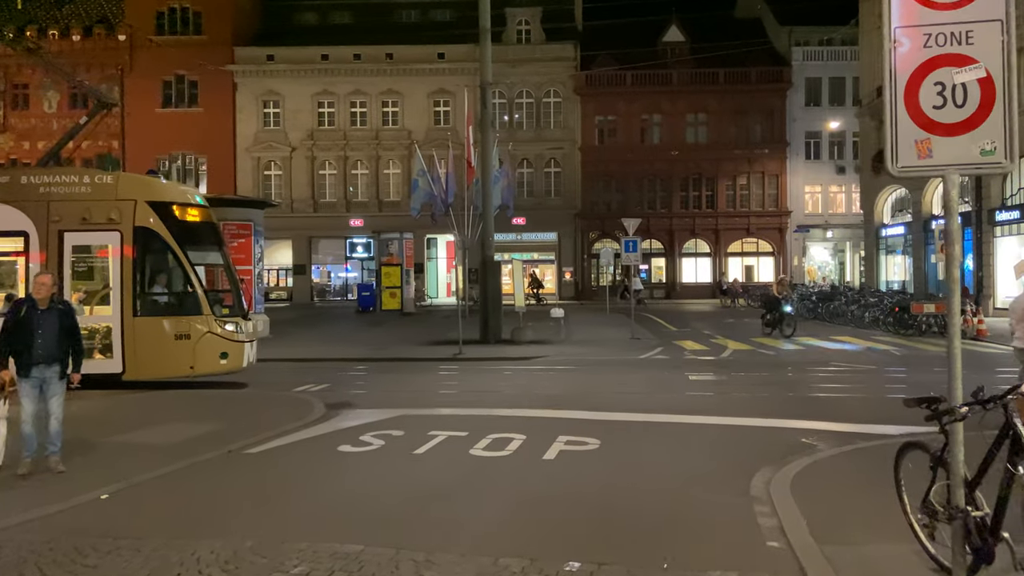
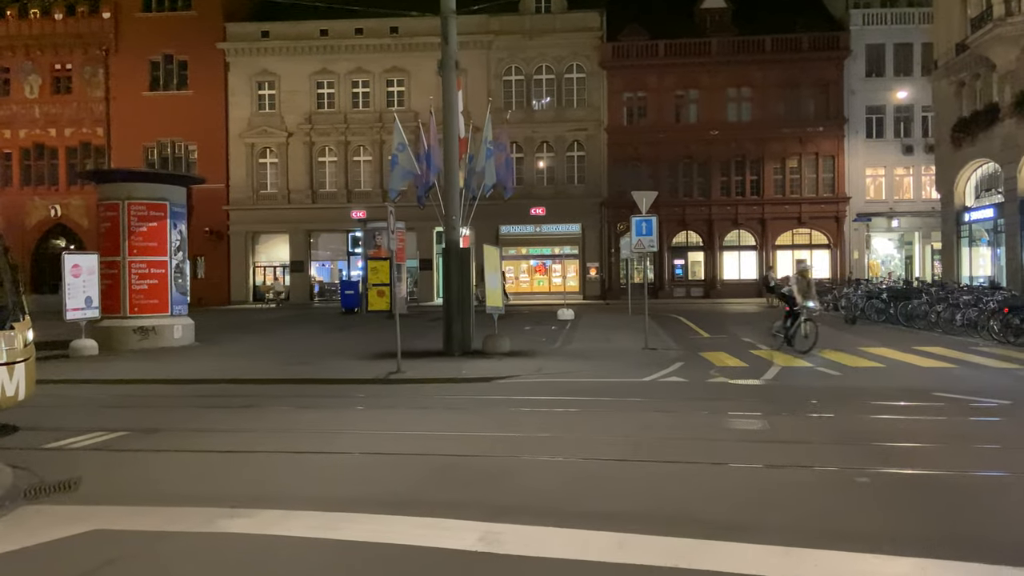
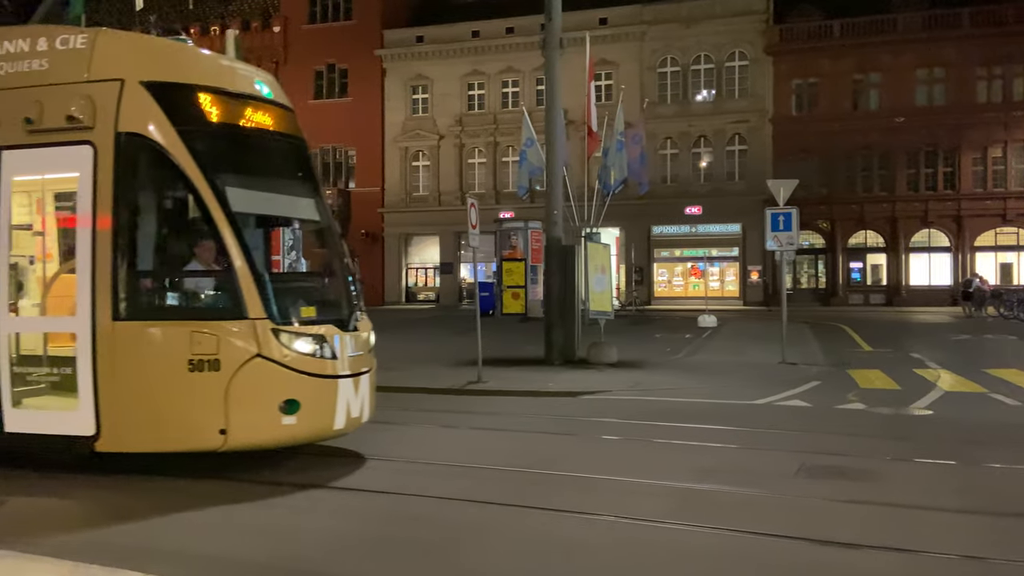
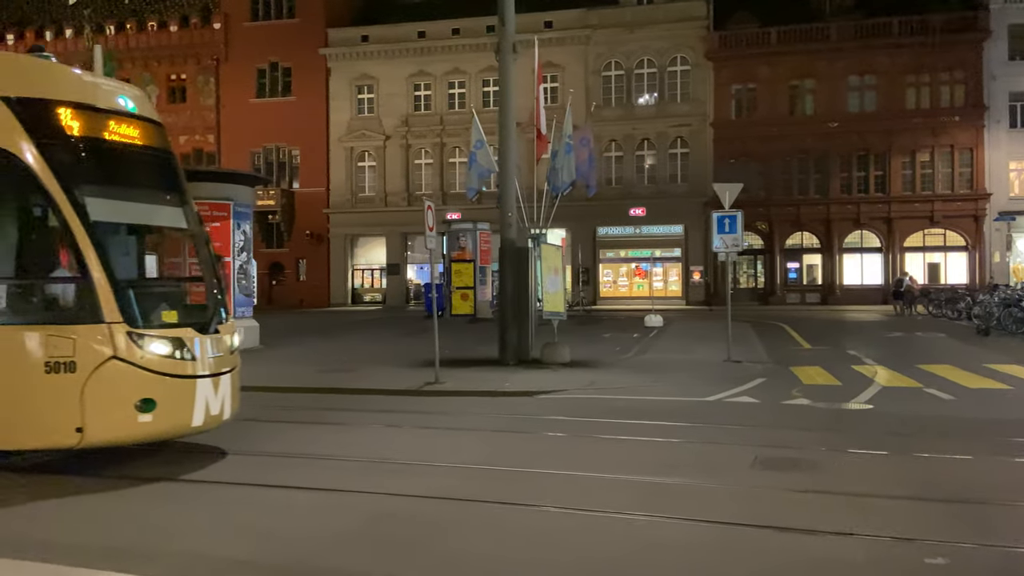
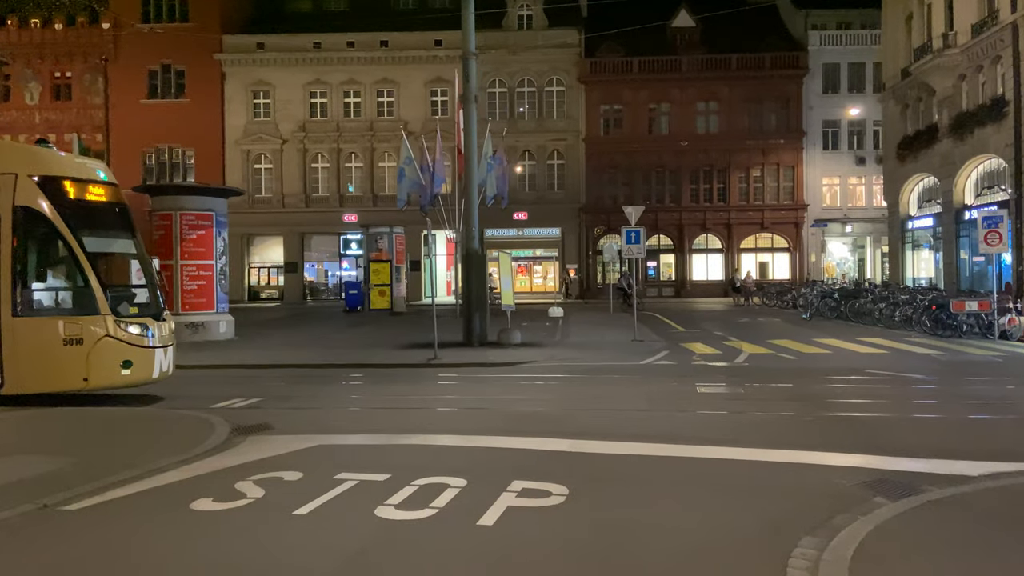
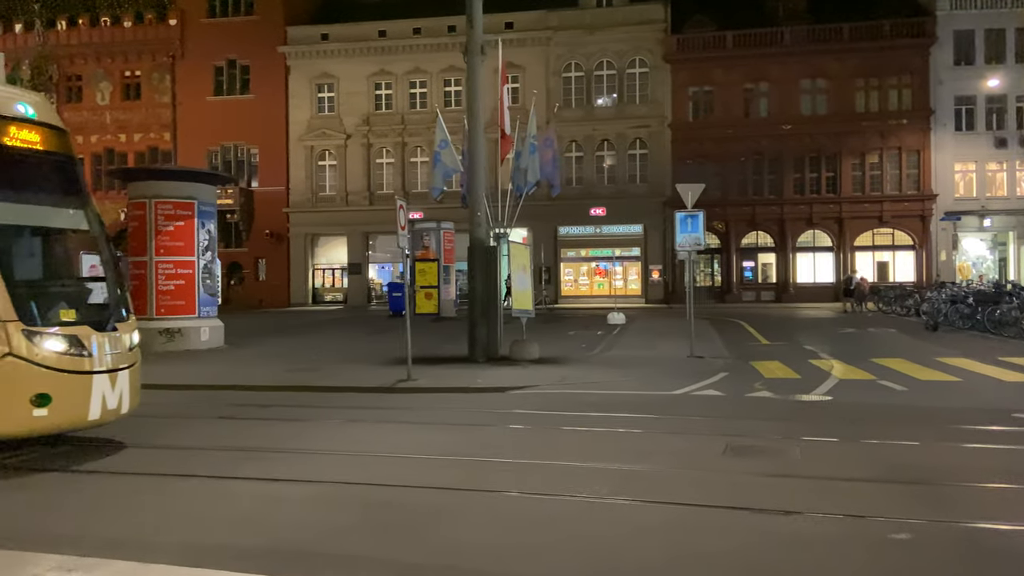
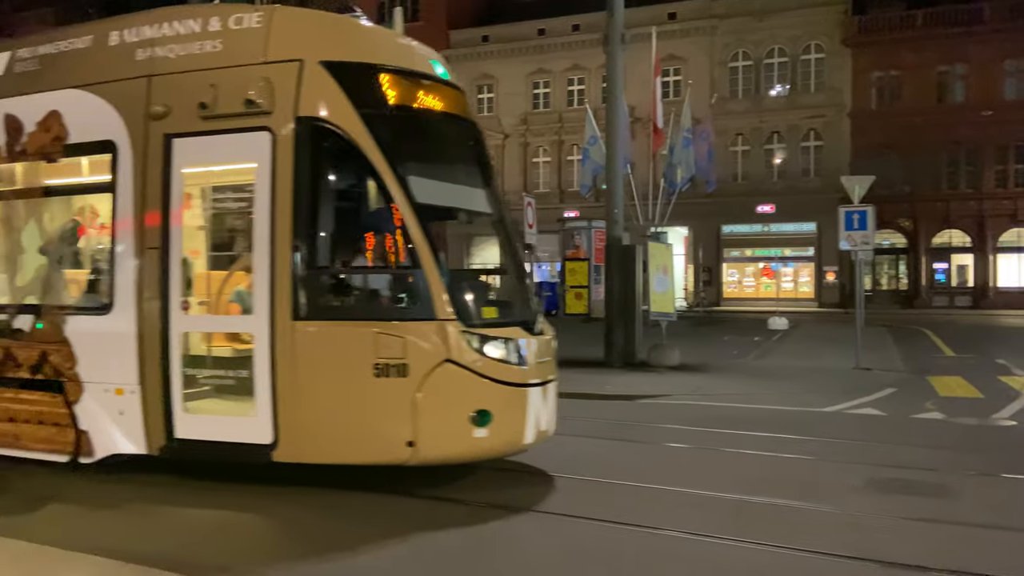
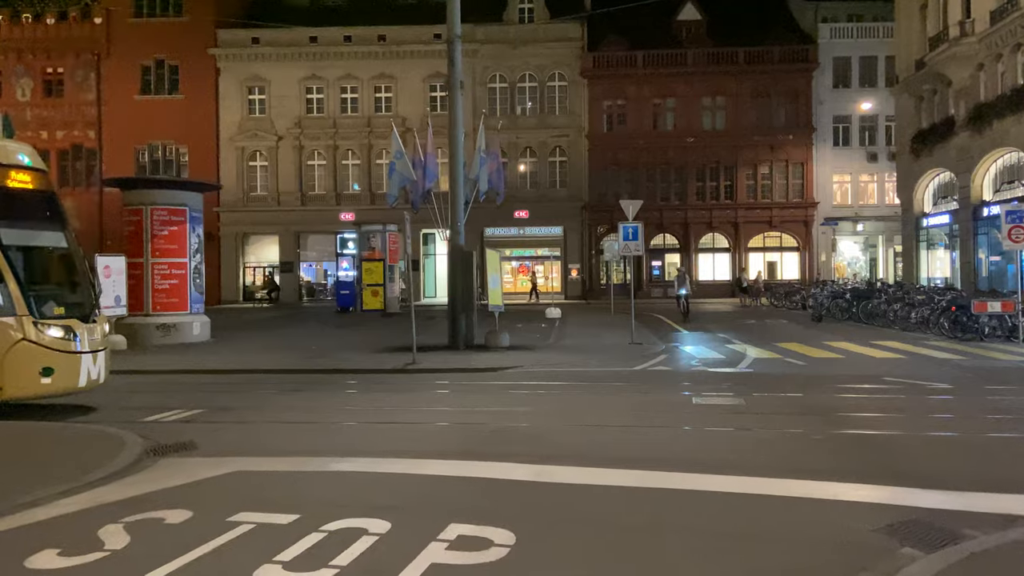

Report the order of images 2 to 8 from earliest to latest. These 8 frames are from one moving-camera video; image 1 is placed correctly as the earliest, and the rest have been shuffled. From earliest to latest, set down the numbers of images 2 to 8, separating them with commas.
5, 8, 2, 6, 4, 3, 7
